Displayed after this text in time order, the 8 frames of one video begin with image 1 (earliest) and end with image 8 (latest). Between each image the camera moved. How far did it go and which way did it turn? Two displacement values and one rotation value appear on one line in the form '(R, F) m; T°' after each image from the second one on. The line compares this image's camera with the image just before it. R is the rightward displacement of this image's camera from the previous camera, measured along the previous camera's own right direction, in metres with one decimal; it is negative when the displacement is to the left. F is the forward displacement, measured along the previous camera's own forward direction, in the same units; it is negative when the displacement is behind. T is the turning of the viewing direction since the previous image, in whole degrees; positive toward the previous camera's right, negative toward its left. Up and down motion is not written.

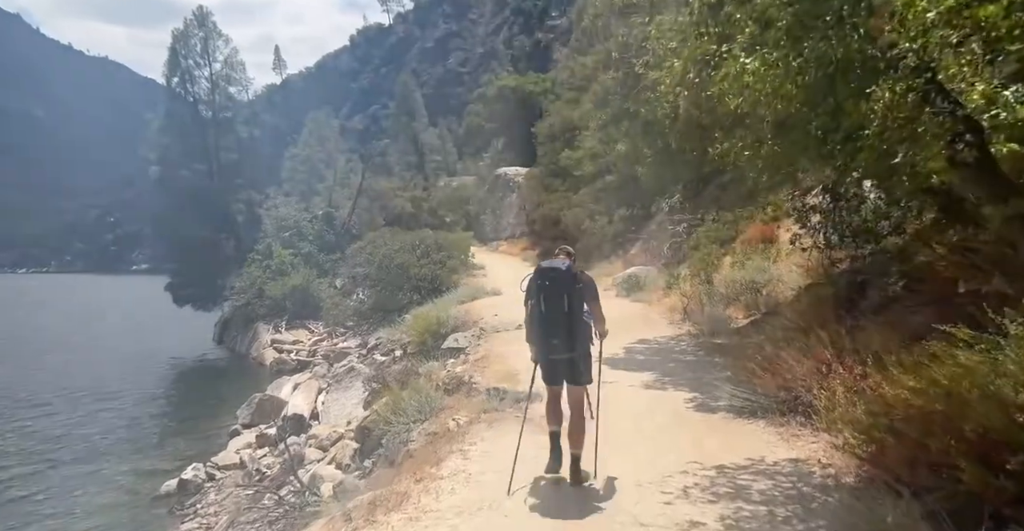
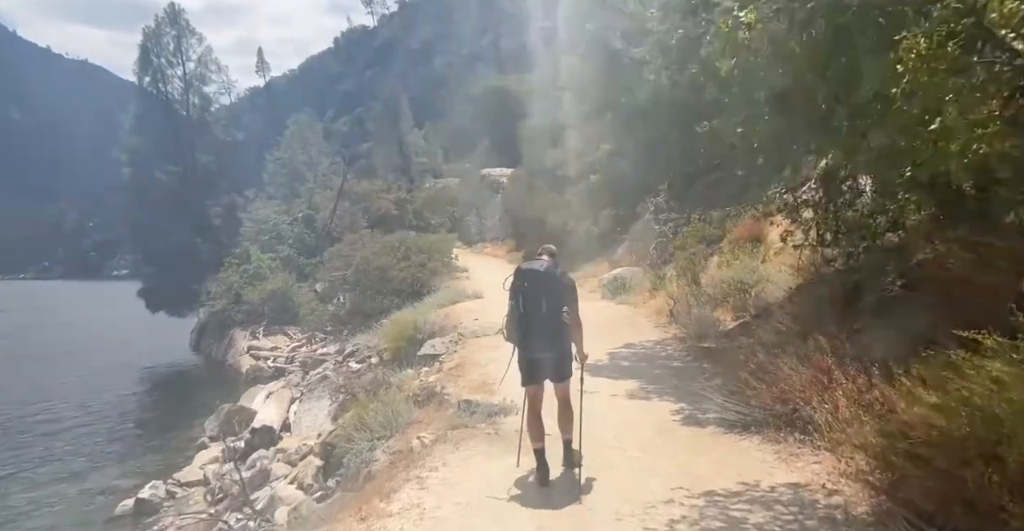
(+0.2, +0.6) m; +1°
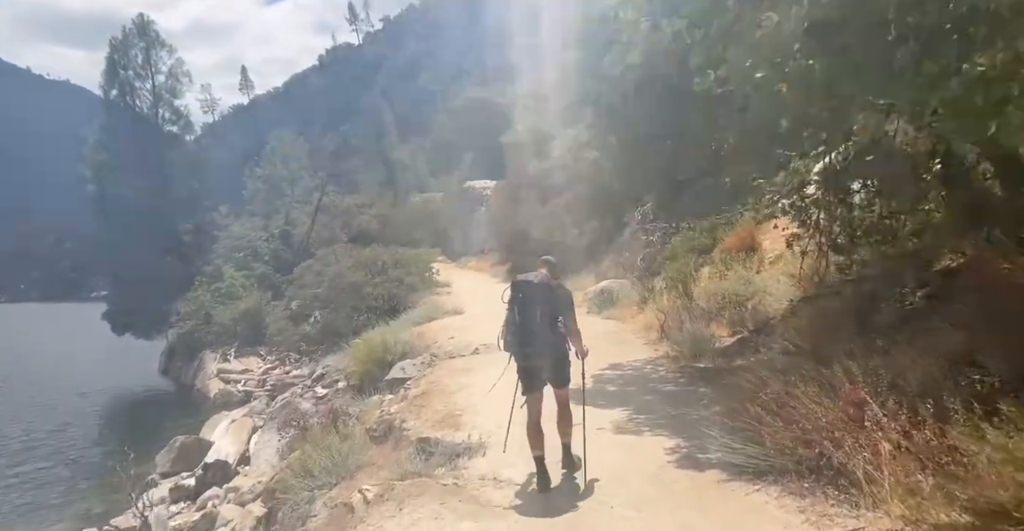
(+0.2, +1.1) m; +1°
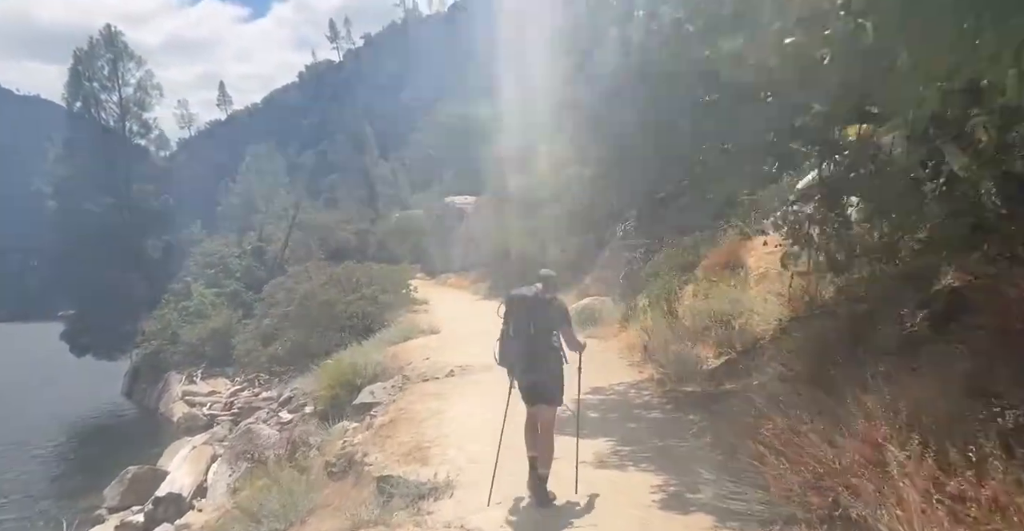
(+0.1, +0.6) m; +2°
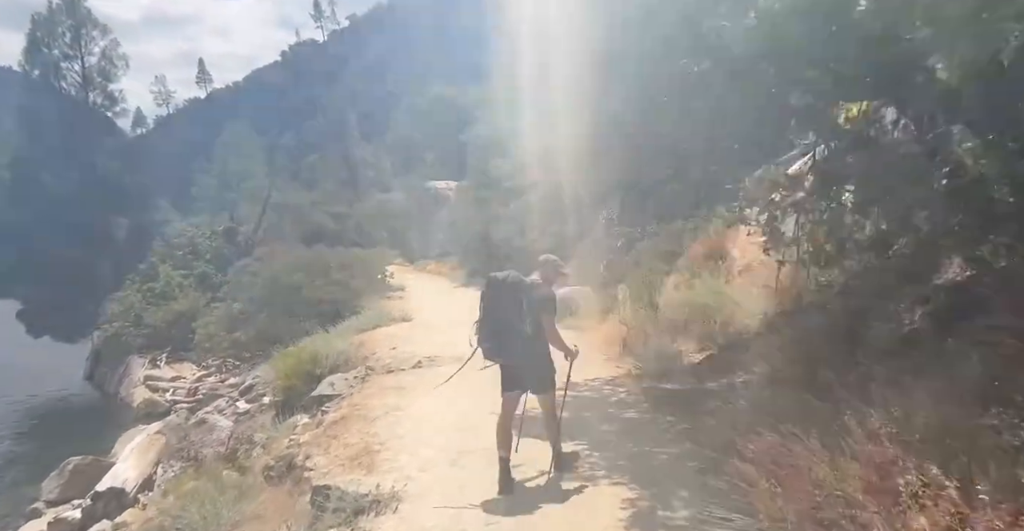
(+0.2, +0.7) m; +1°
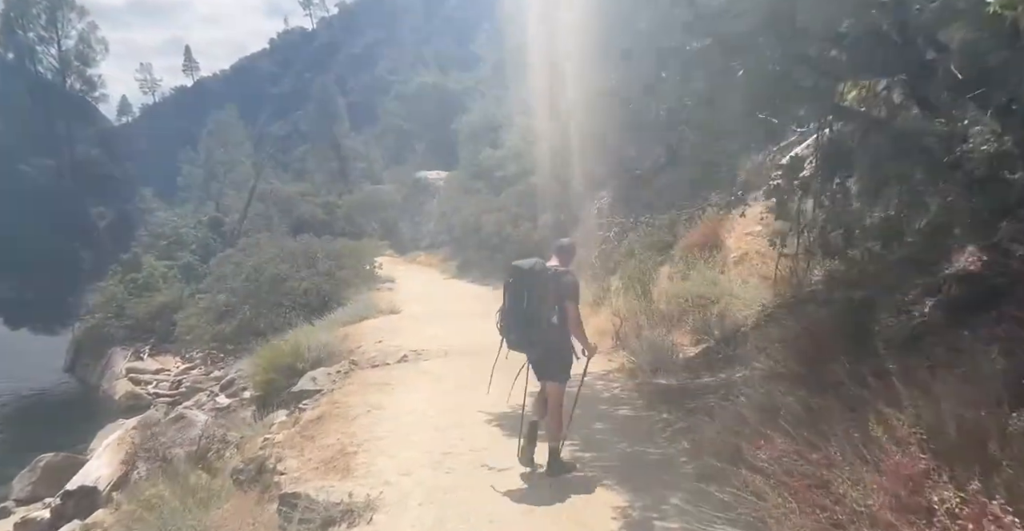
(0.0, +0.4) m; +1°
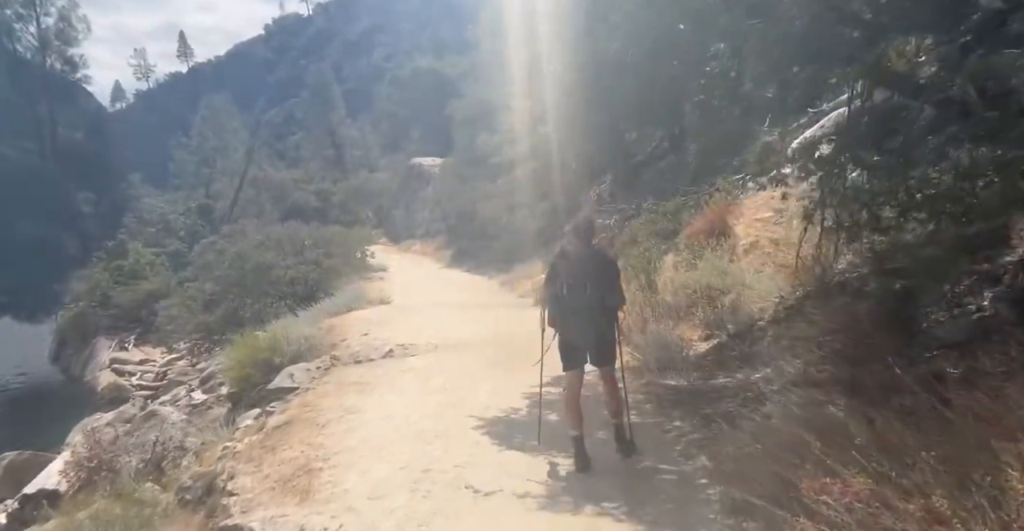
(+0.1, +0.8) m; 0°
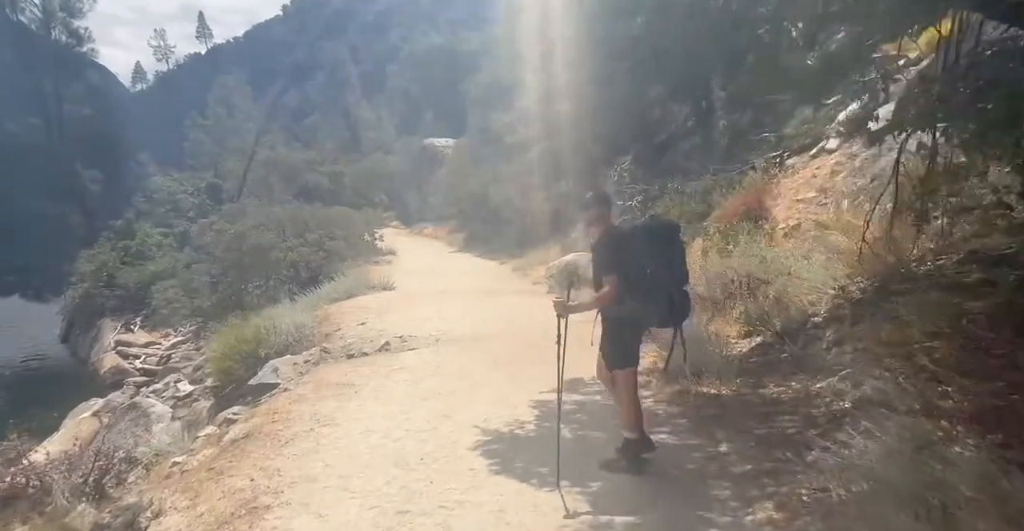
(+0.1, +1.1) m; -2°
